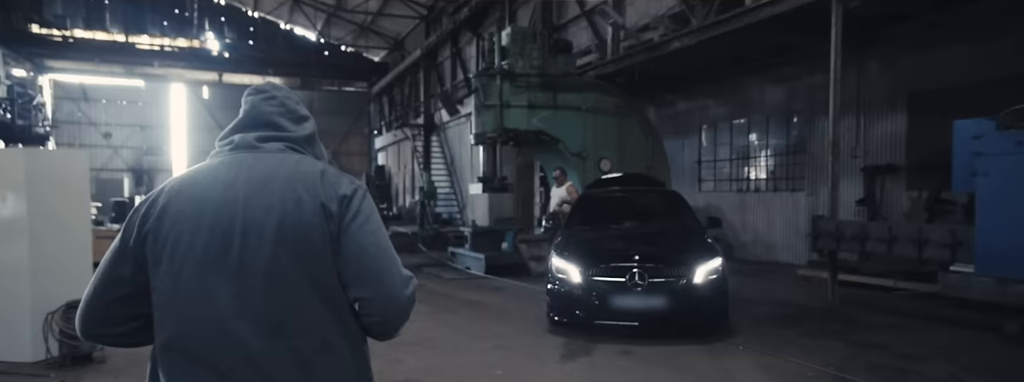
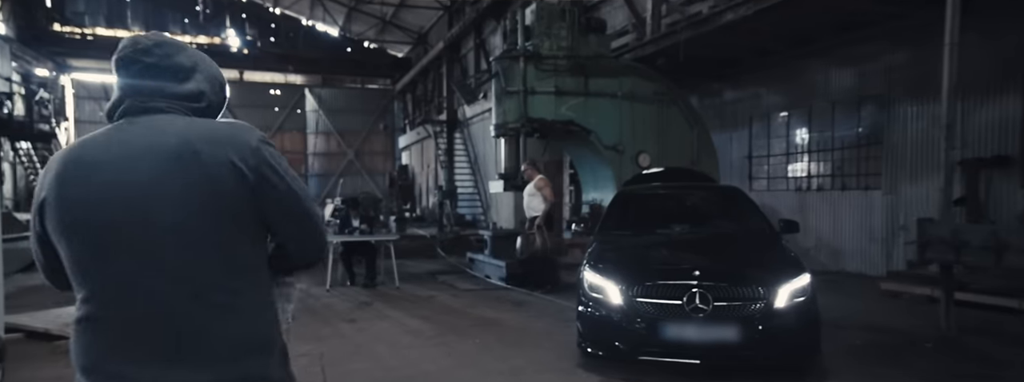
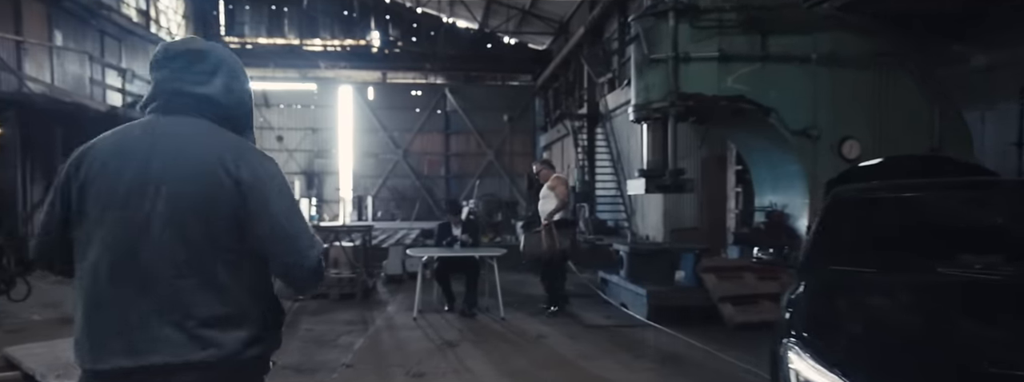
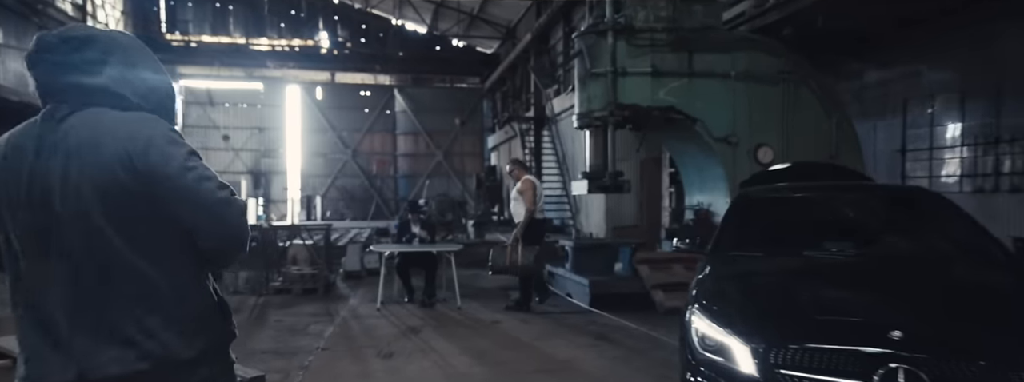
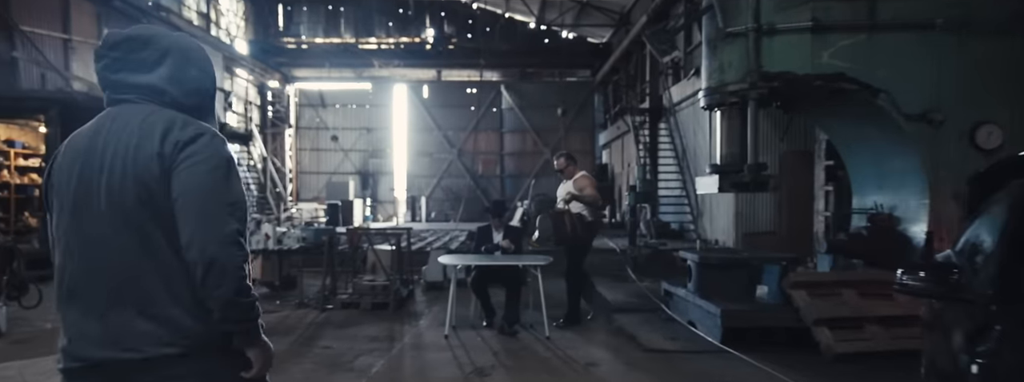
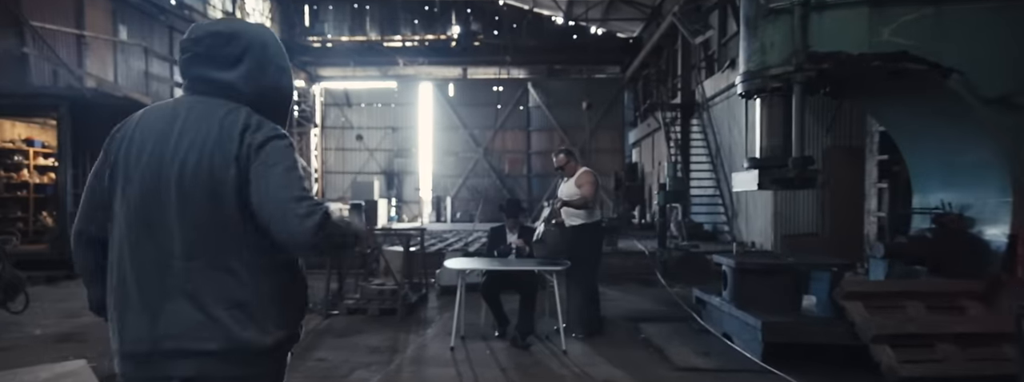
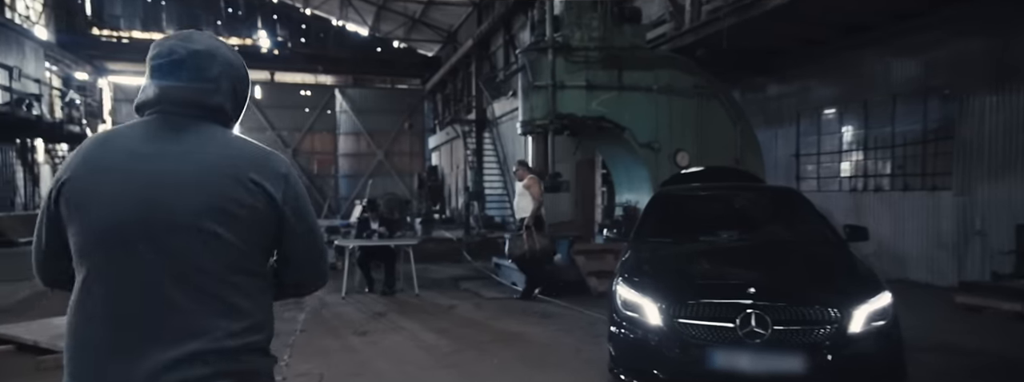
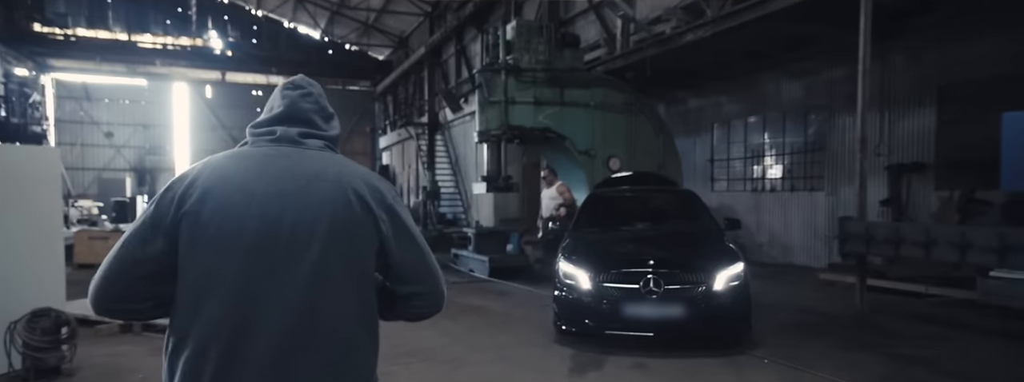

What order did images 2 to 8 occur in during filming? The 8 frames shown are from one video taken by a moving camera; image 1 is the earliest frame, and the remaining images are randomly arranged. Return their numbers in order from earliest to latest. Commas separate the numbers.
8, 2, 7, 4, 3, 5, 6
